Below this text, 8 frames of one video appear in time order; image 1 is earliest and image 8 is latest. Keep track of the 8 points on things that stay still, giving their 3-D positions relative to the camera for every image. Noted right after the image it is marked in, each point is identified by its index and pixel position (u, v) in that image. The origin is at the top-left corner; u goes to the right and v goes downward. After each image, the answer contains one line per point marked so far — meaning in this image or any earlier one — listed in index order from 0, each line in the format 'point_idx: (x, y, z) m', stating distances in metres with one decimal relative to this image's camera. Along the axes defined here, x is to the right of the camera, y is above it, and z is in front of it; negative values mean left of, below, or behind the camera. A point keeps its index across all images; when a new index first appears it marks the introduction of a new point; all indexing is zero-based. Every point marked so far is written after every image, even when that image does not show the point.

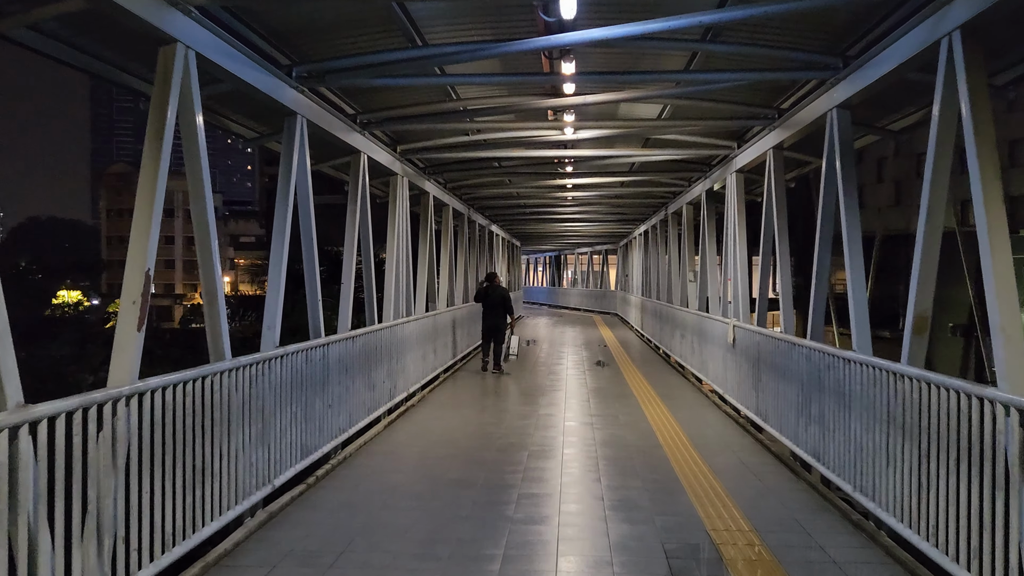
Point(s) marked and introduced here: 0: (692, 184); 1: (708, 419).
0: (+2.4, +1.4, +12.3) m
1: (+1.8, -1.2, +8.6) m
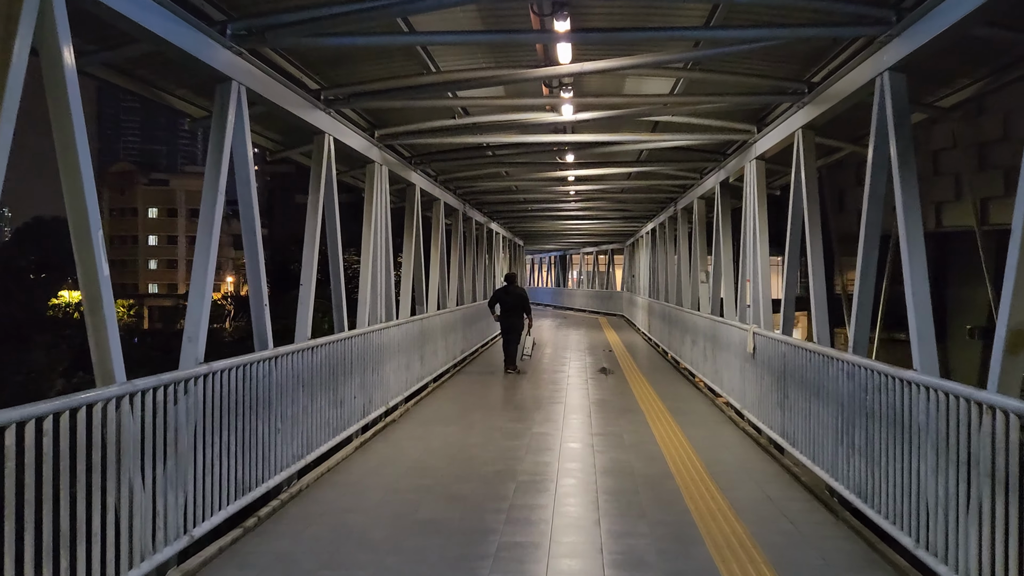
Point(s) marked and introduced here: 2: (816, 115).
0: (+2.3, +1.4, +11.2) m
1: (+1.7, -1.2, +7.6) m
2: (+2.0, +1.2, +6.2) m
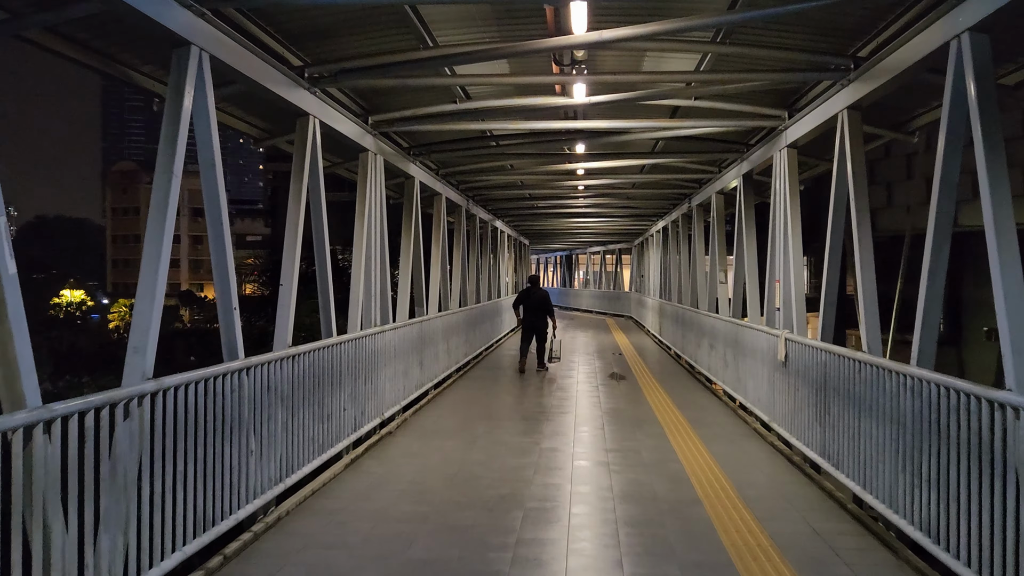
0: (+2.4, +1.3, +10.5) m
1: (+1.8, -1.2, +6.8) m
2: (+2.1, +1.1, +5.5) m
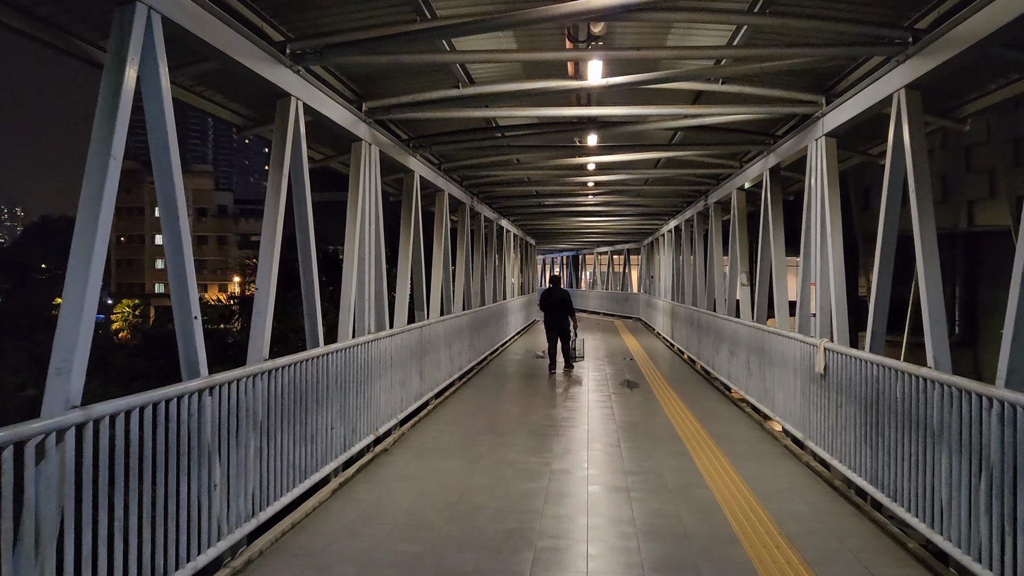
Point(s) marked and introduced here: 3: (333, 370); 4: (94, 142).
0: (+2.5, +1.3, +9.8) m
1: (+1.8, -1.3, +6.1) m
2: (+2.1, +1.1, +4.8) m
3: (-1.1, -0.5, +5.9) m
4: (-1.5, +0.5, +3.4) m
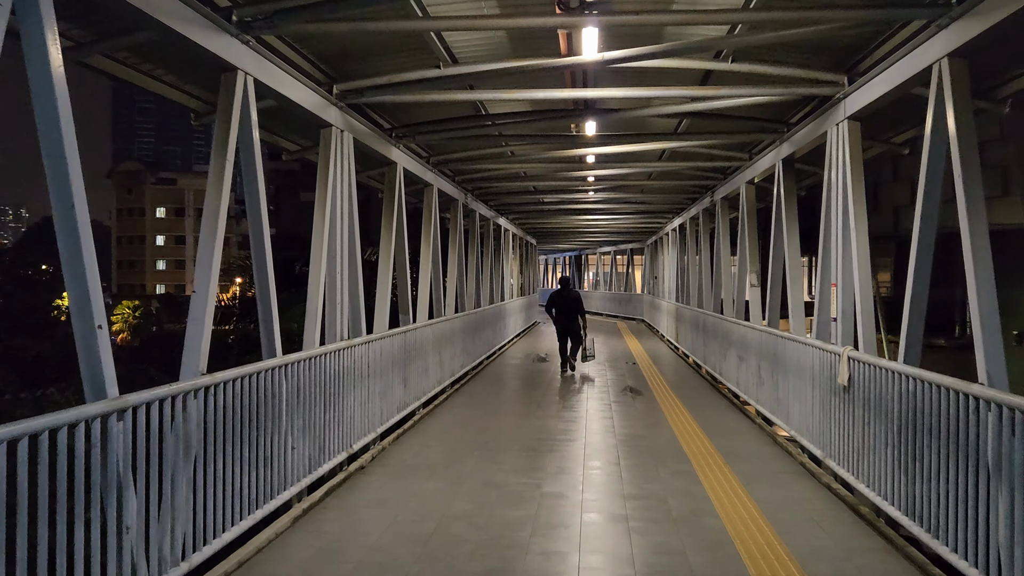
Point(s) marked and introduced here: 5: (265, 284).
0: (+2.4, +1.3, +9.1) m
1: (+1.7, -1.3, +5.5) m
2: (+2.0, +1.1, +4.1) m
3: (-1.2, -0.5, +5.2) m
4: (-1.6, +0.5, +2.7) m
5: (-1.4, 0.0, +5.2) m
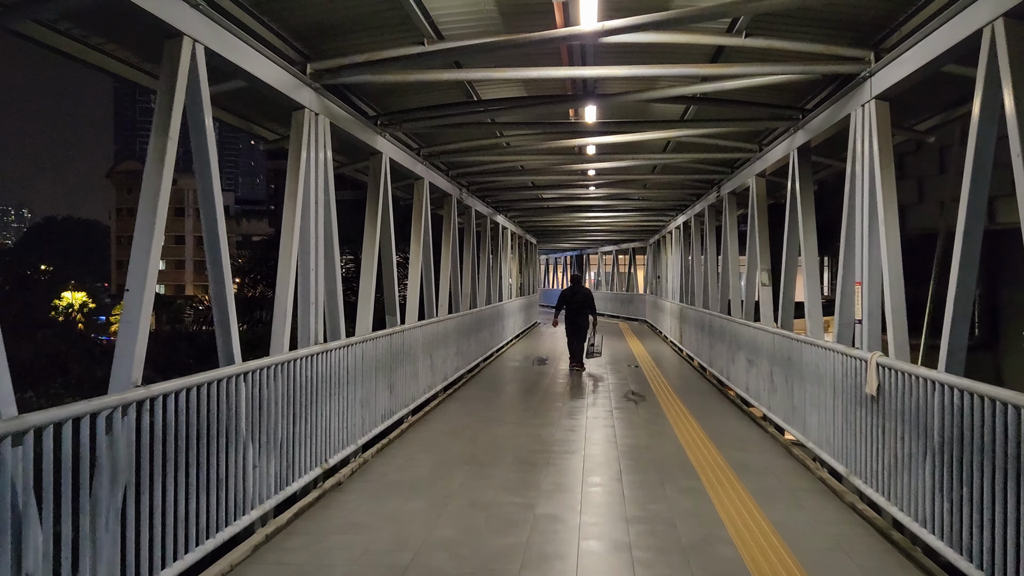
0: (+2.3, +1.3, +8.5) m
1: (+1.7, -1.3, +4.9) m
2: (+2.0, +1.1, +3.5) m
3: (-1.3, -0.5, +4.7) m
4: (-1.7, +0.5, +2.2) m
5: (-1.4, 0.0, +4.6) m
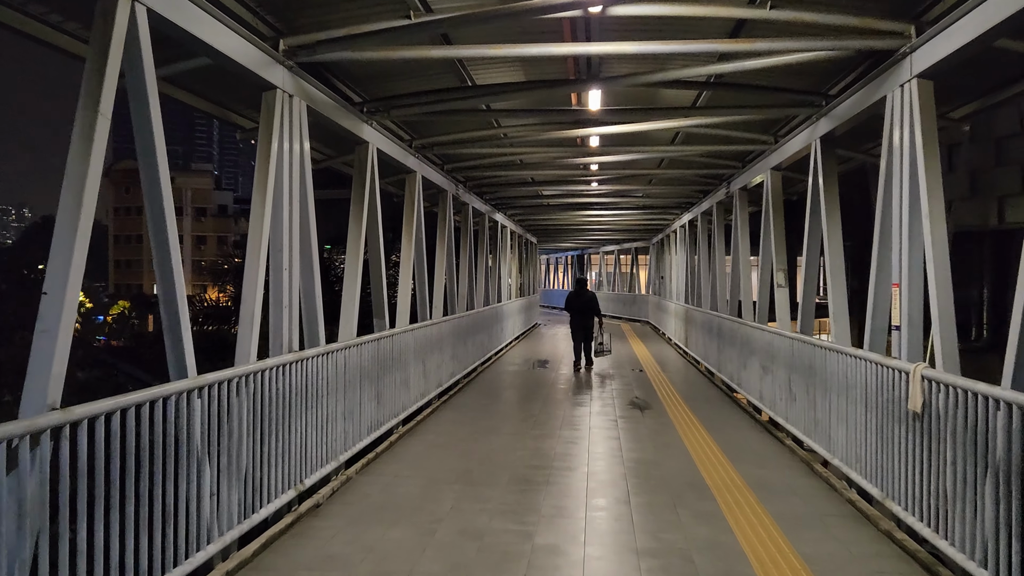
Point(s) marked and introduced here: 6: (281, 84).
0: (+2.3, +1.3, +8.0) m
1: (+1.7, -1.3, +4.3) m
2: (+1.9, +1.1, +2.9) m
3: (-1.3, -0.5, +4.1) m
4: (-1.7, +0.5, +1.6) m
5: (-1.4, 0.0, +4.0) m
6: (-1.3, +1.1, +5.1) m
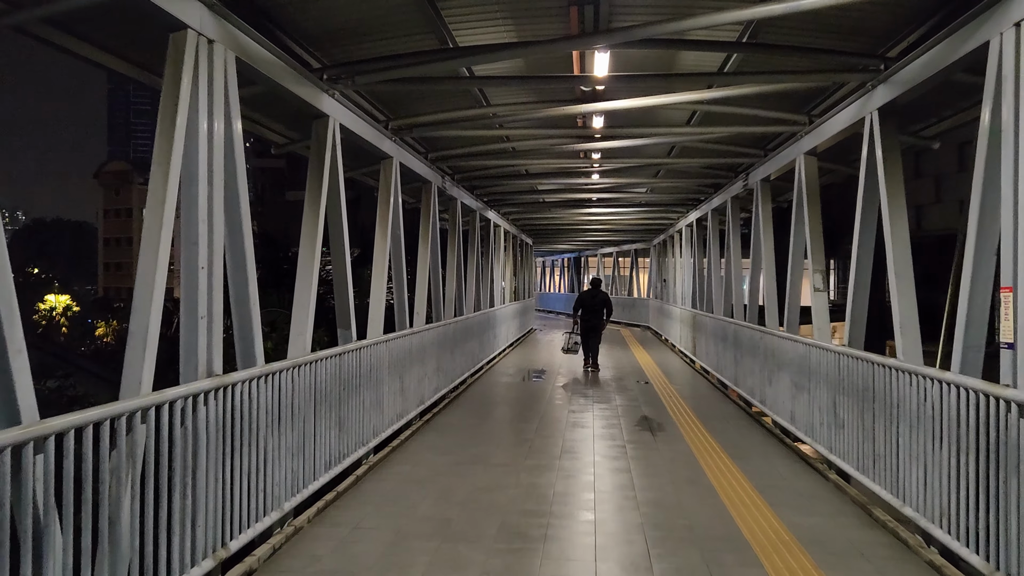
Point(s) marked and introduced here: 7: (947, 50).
0: (+2.3, +1.3, +6.8) m
1: (+1.6, -1.3, +3.1) m
2: (+1.9, +1.1, +1.7) m
3: (-1.3, -0.5, +2.9) m
4: (-1.7, +0.5, +0.4) m
5: (-1.5, 0.0, +2.8) m
6: (-1.3, +1.1, +3.9) m
7: (+2.1, +1.1, +4.5) m
